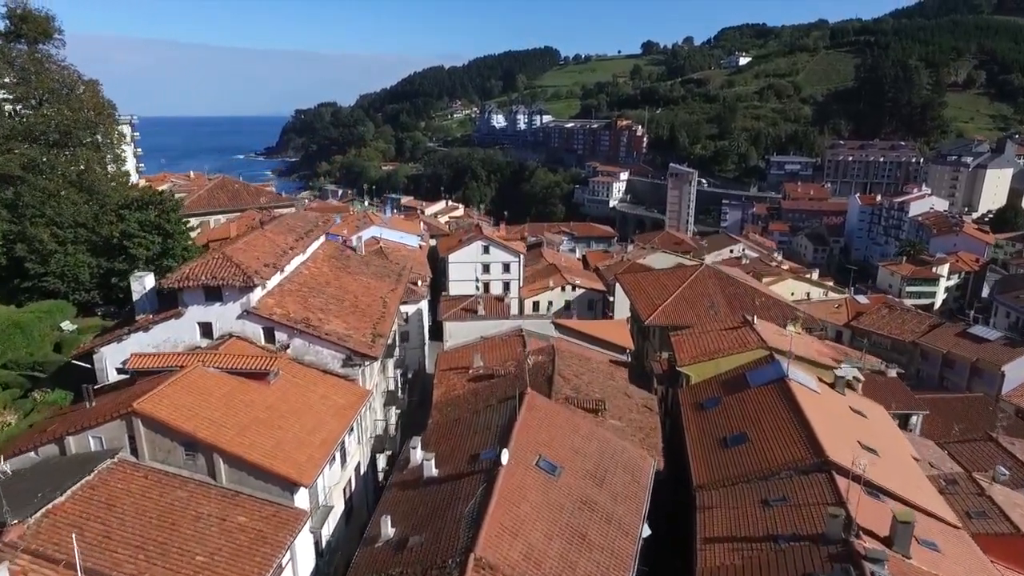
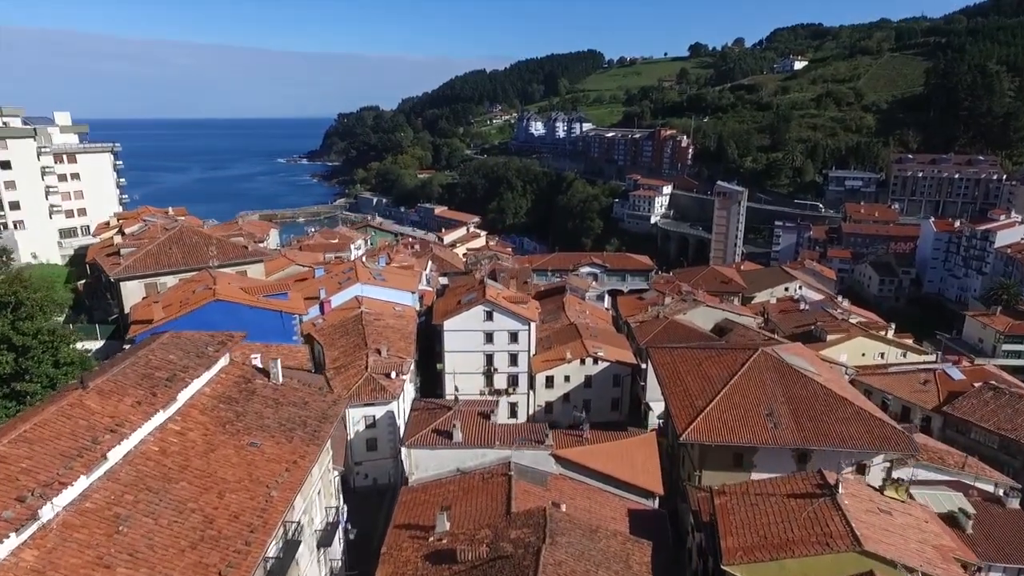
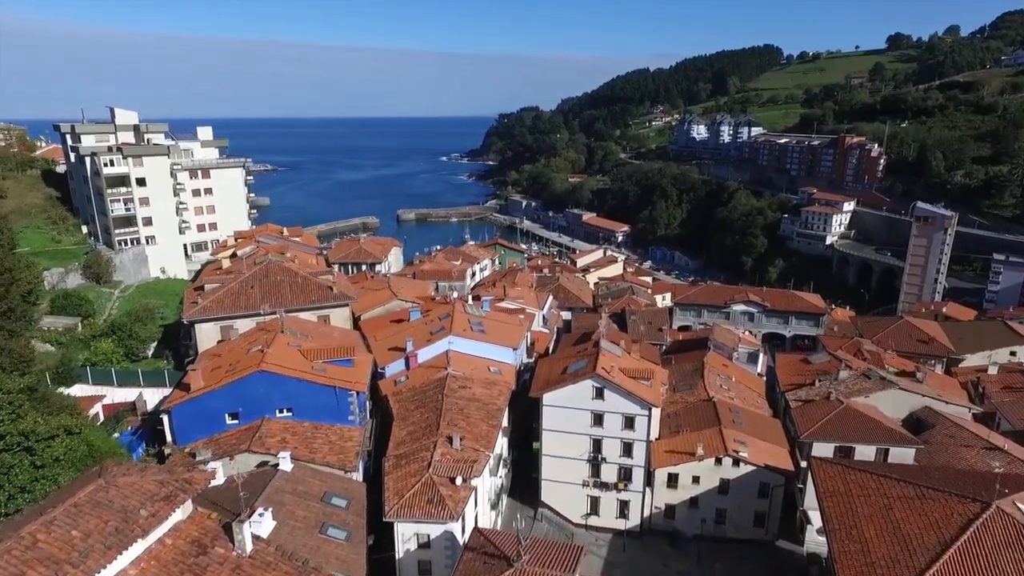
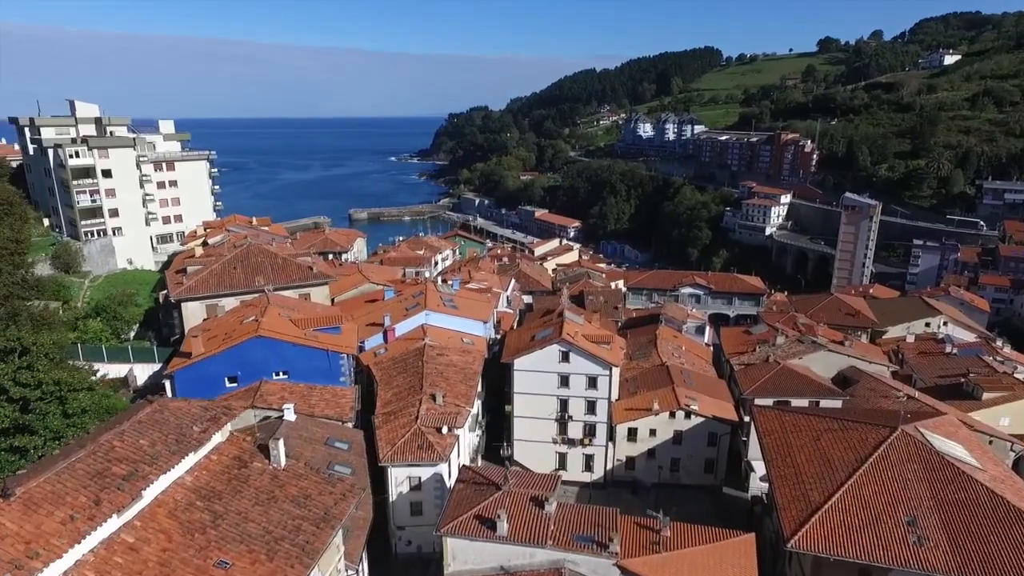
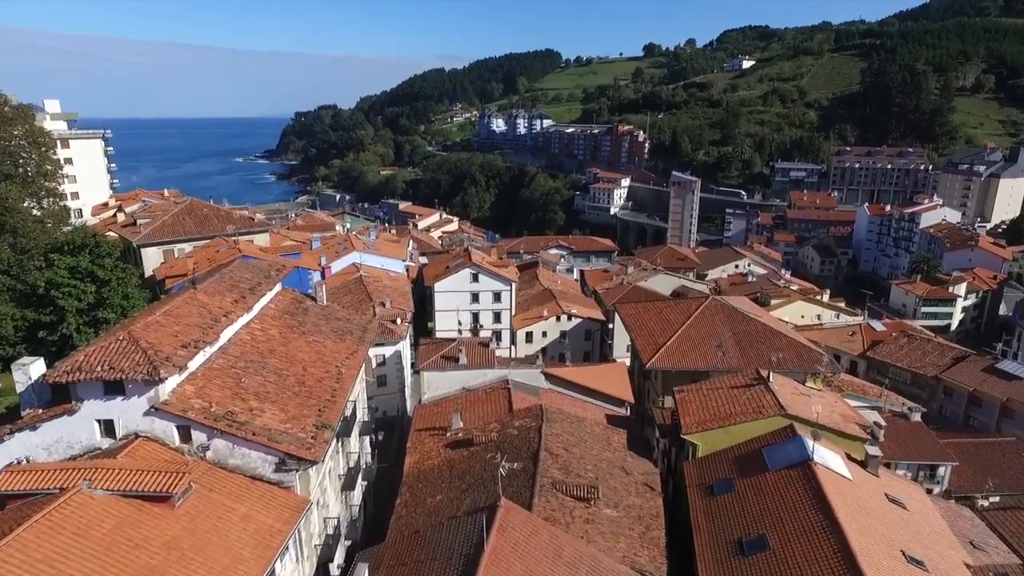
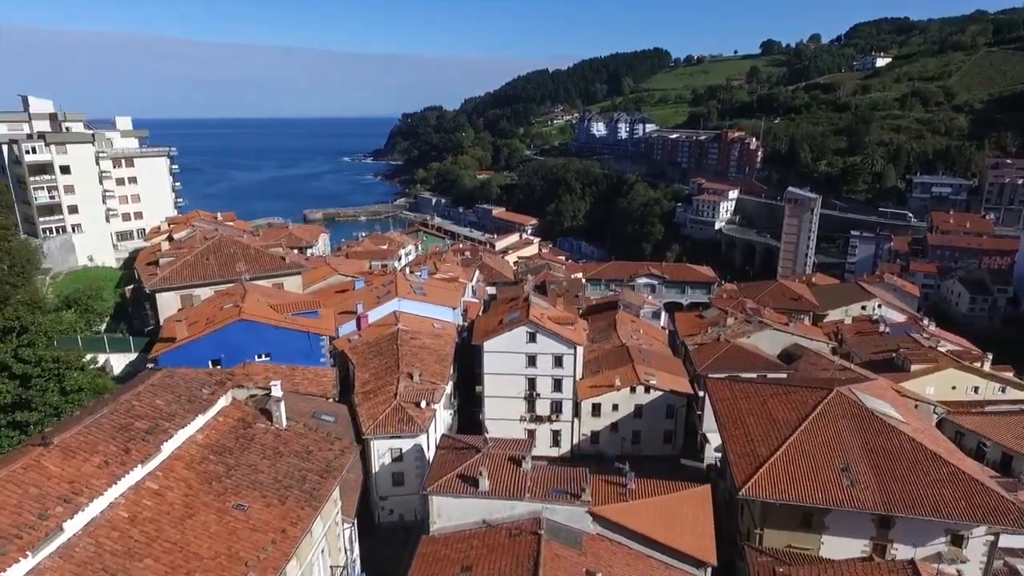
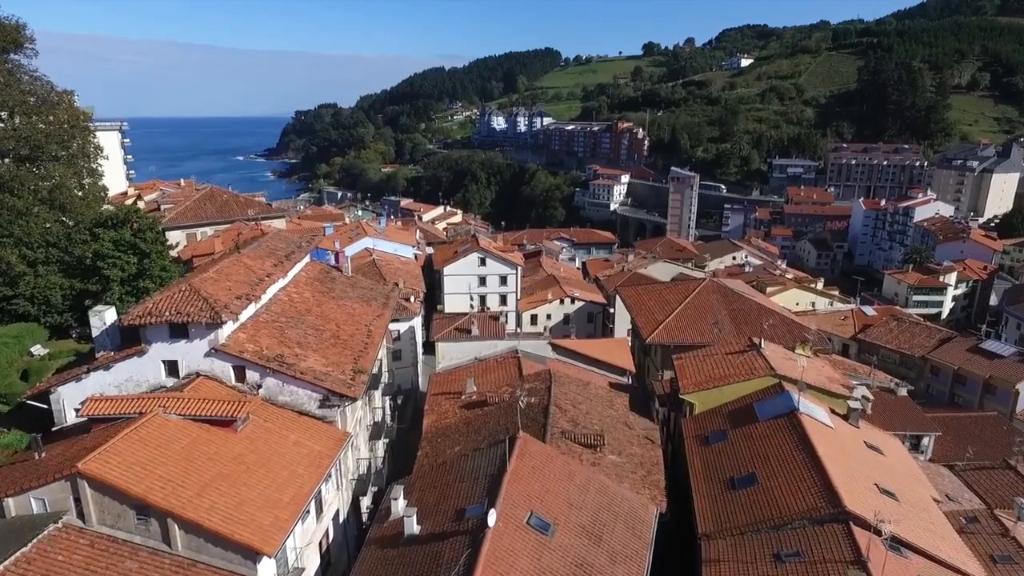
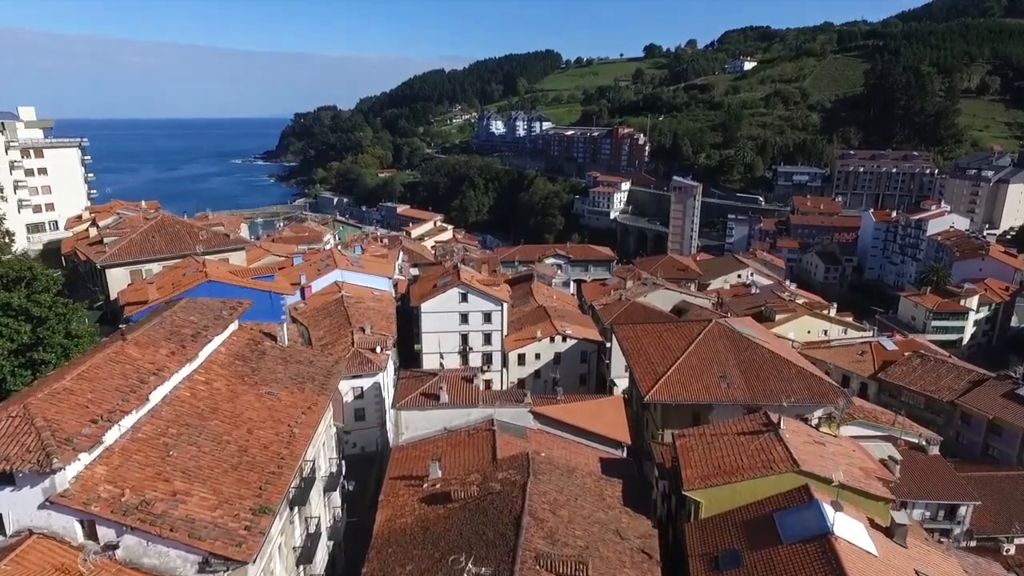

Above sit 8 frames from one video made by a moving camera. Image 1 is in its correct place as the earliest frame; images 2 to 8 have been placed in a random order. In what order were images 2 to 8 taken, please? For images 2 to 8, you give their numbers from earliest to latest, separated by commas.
7, 5, 8, 2, 6, 4, 3
